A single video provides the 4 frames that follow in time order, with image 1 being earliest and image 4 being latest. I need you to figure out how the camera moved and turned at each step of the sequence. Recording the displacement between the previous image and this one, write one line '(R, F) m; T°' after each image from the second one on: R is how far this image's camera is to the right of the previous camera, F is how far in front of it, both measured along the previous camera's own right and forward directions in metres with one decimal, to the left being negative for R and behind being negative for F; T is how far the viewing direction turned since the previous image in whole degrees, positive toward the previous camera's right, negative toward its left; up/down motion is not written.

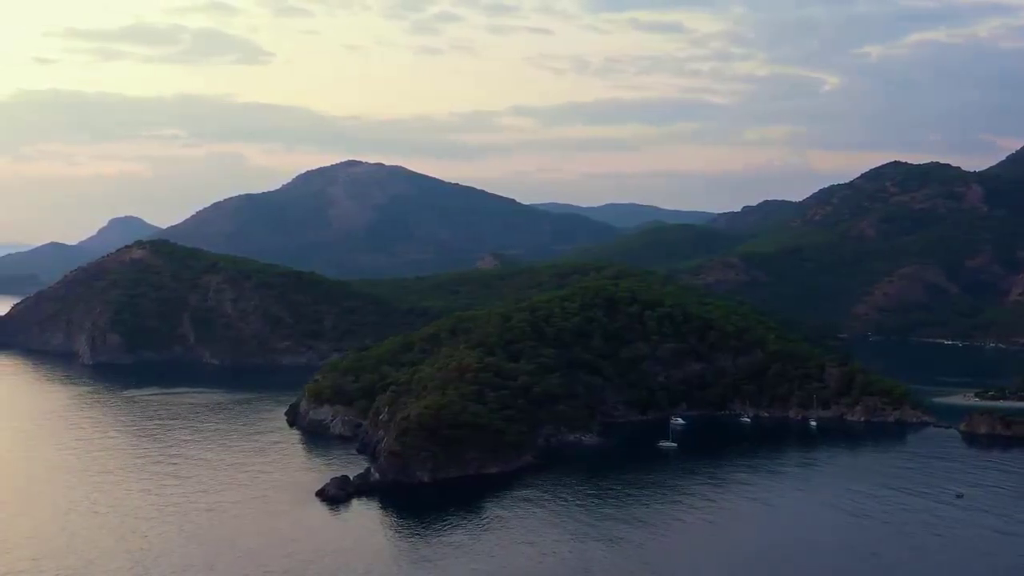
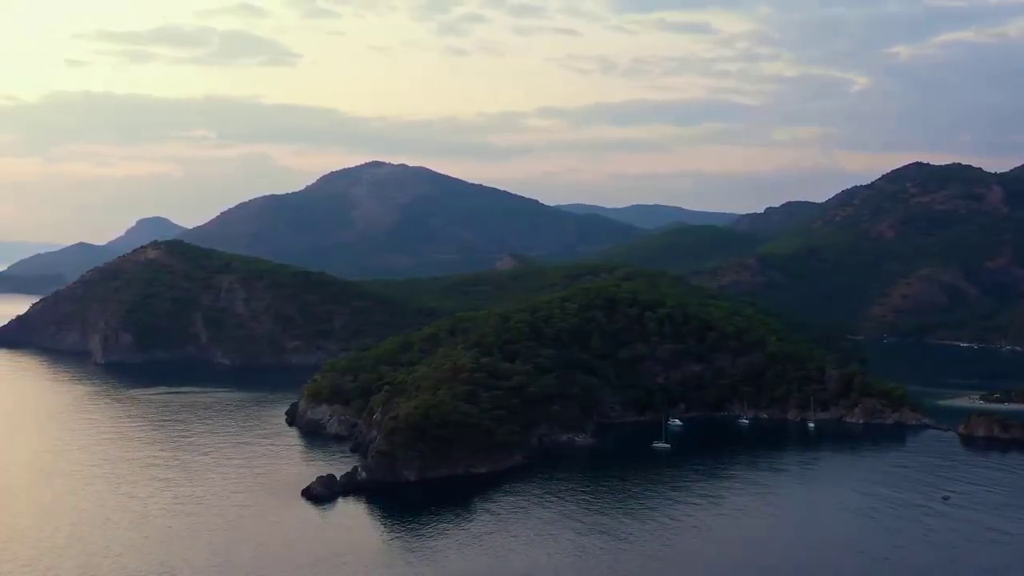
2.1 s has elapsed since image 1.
(+1.5, -0.2) m; -1°
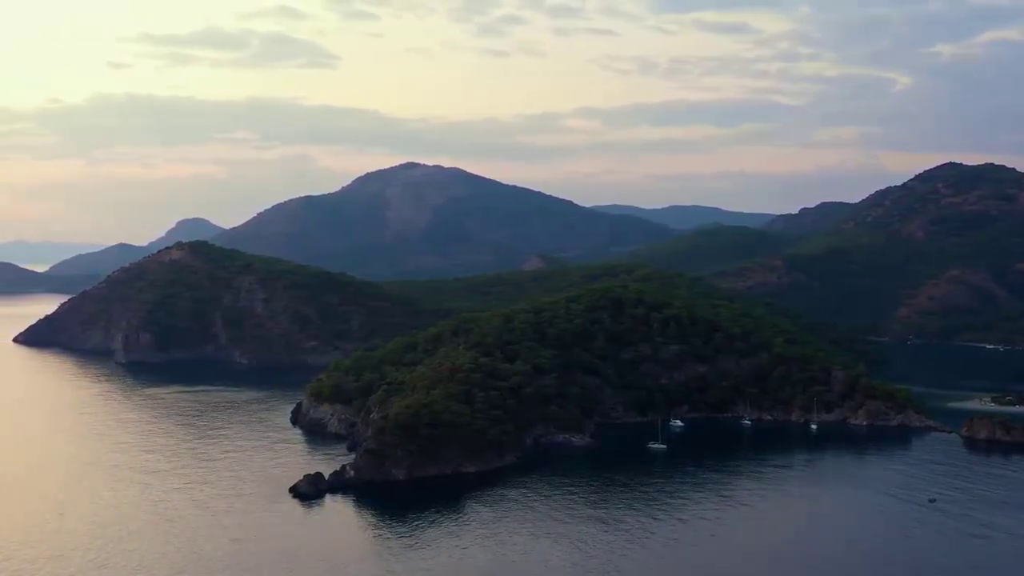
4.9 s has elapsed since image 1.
(+2.0, -0.2) m; -1°
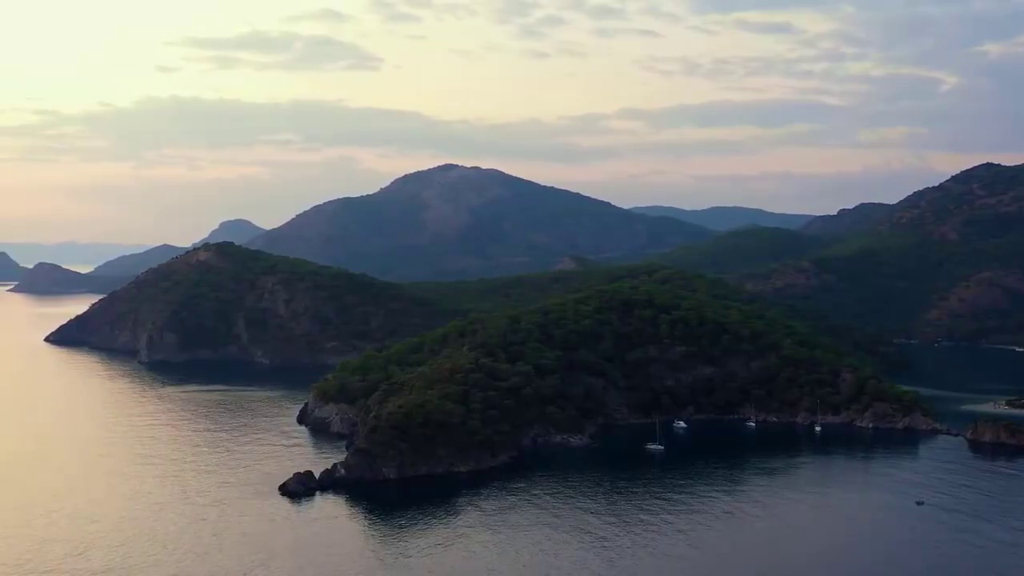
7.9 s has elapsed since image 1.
(+2.0, -0.3) m; -2°
